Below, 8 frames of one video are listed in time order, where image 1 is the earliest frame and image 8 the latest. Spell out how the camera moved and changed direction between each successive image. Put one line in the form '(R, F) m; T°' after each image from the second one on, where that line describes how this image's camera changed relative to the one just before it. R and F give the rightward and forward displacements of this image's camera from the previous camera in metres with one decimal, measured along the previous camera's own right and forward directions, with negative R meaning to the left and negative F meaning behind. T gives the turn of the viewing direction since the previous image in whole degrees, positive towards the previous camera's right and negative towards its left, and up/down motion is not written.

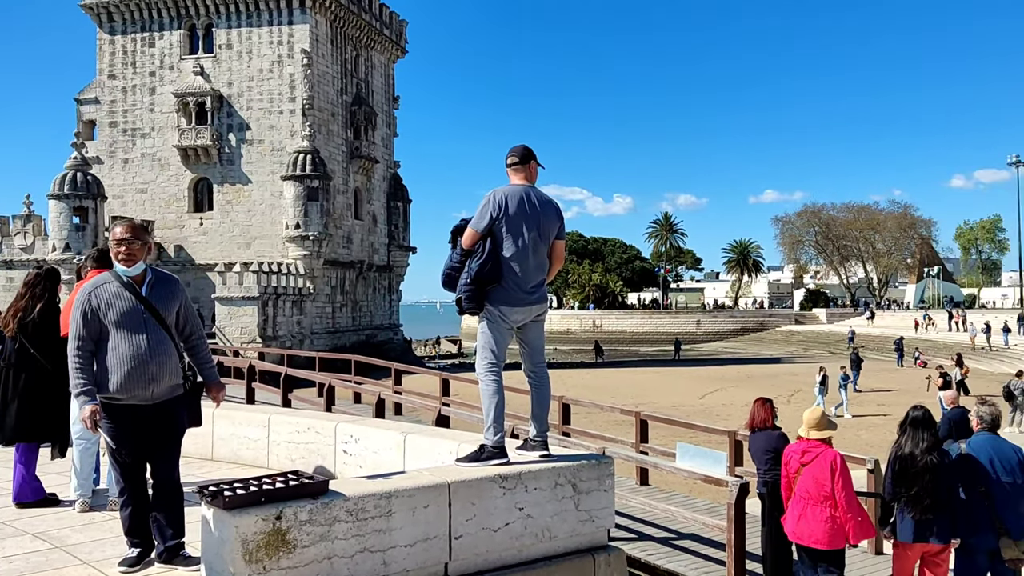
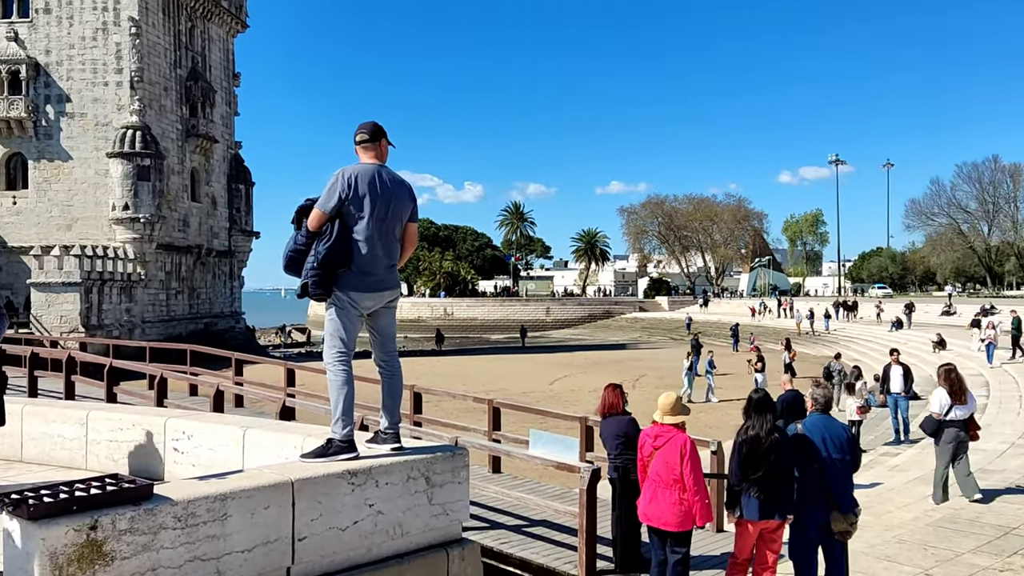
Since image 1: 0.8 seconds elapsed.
(0.0, +0.2) m; +10°
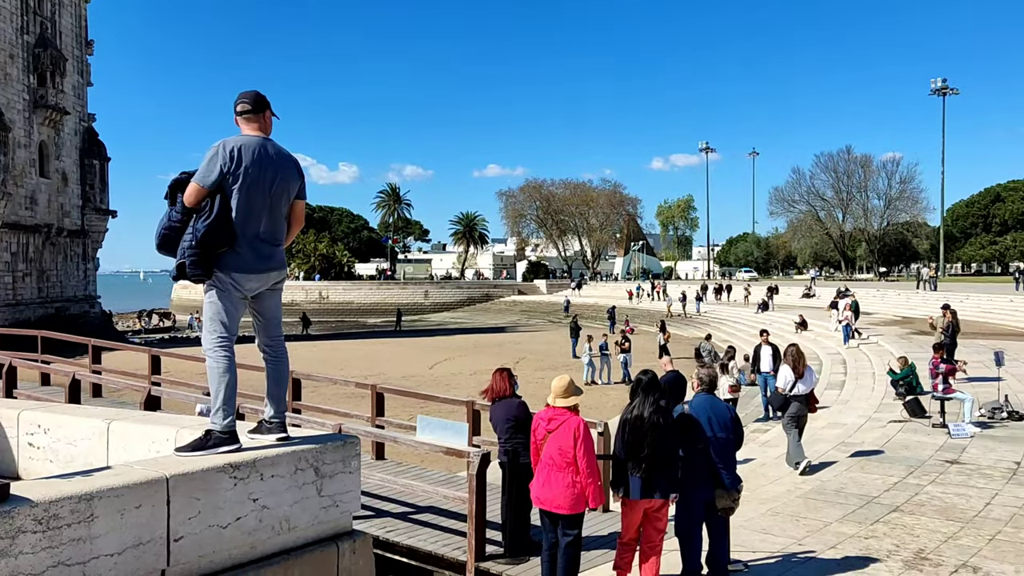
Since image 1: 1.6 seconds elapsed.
(-0.1, +0.2) m; +8°
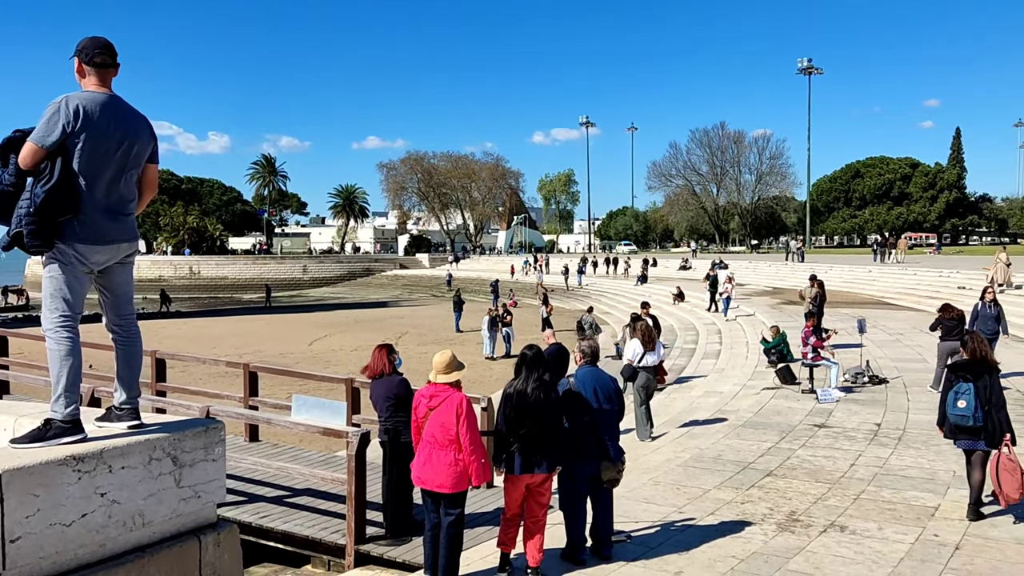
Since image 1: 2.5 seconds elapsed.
(0.0, +0.2) m; +8°
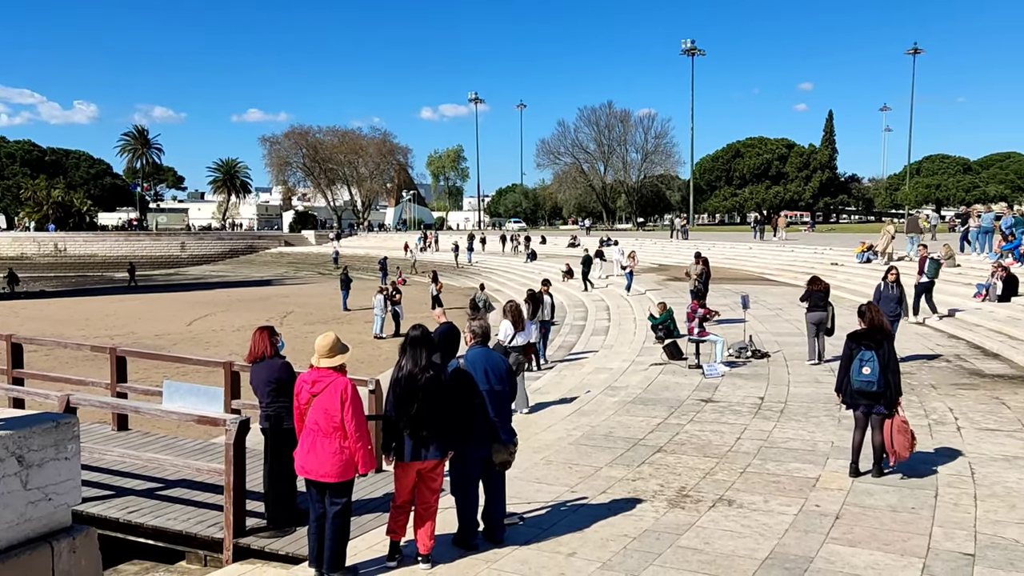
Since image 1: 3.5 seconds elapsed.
(0.0, +0.2) m; +7°
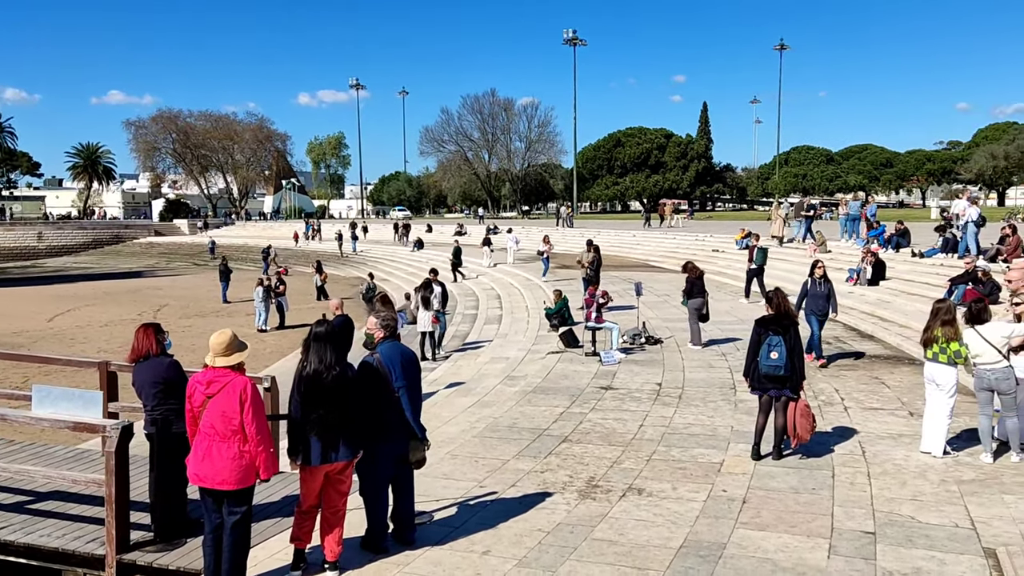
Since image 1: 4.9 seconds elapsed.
(-0.2, +0.2) m; +8°
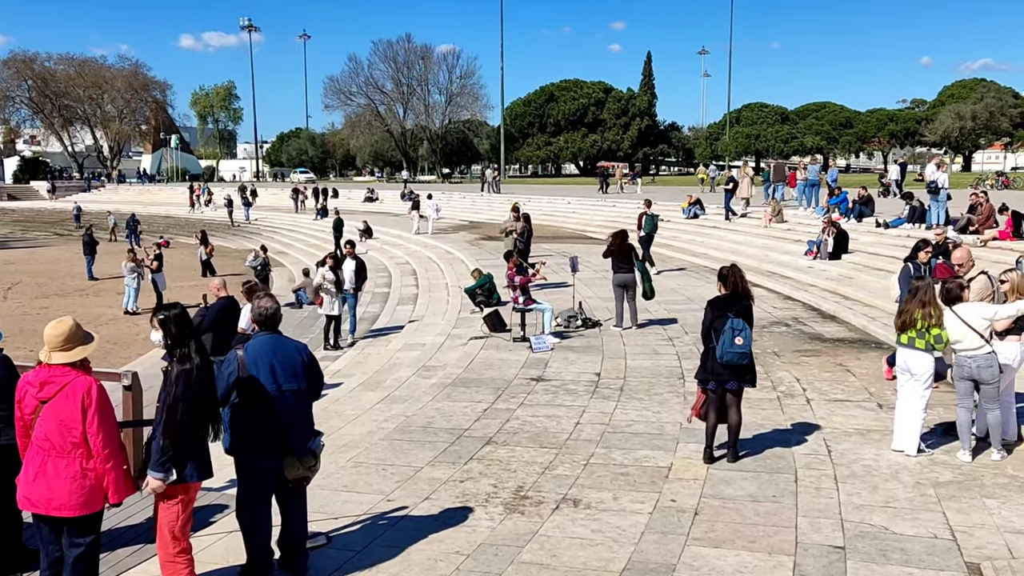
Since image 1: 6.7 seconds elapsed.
(+0.1, +1.2) m; +5°
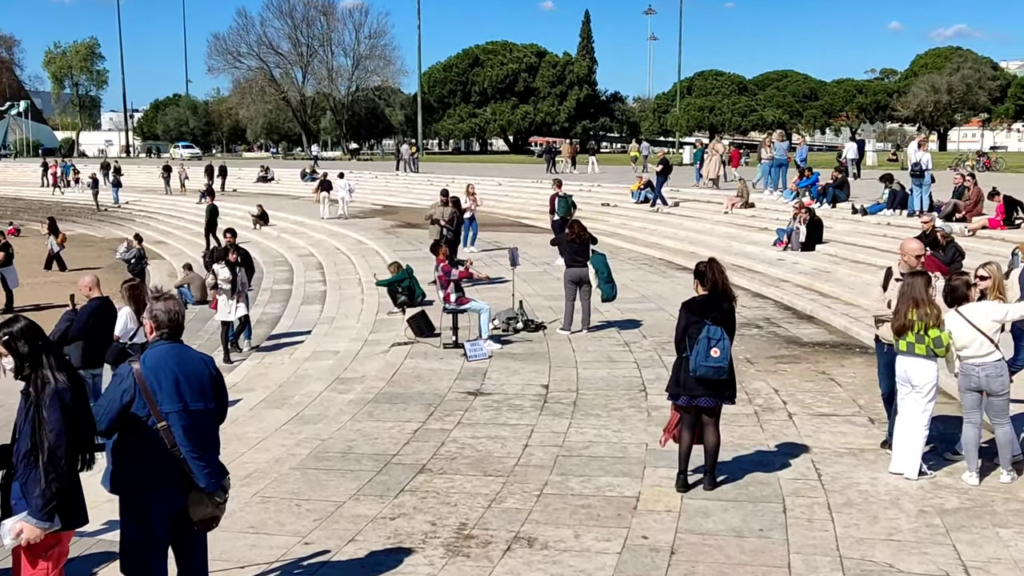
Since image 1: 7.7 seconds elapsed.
(-0.3, +1.1) m; +7°
